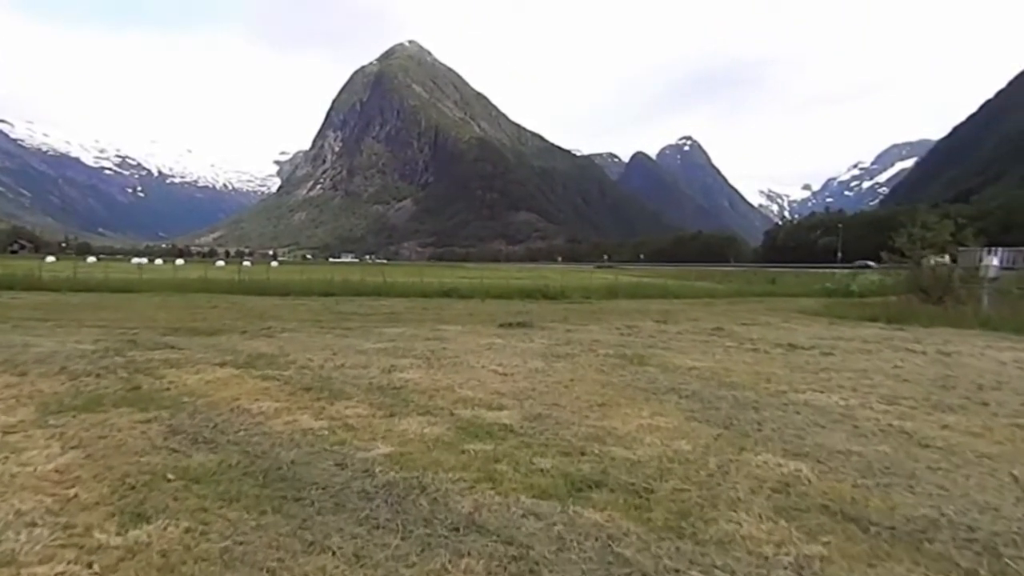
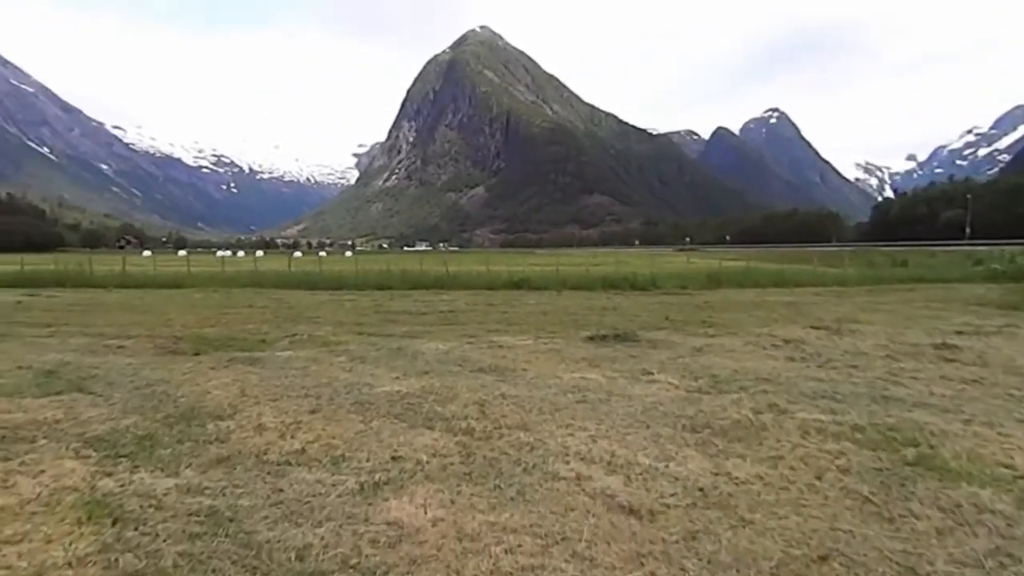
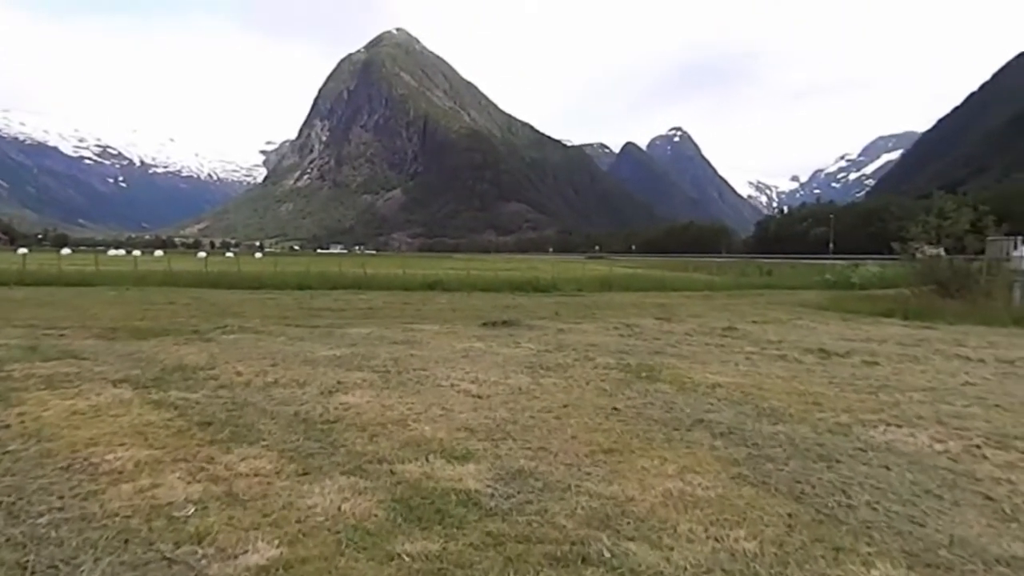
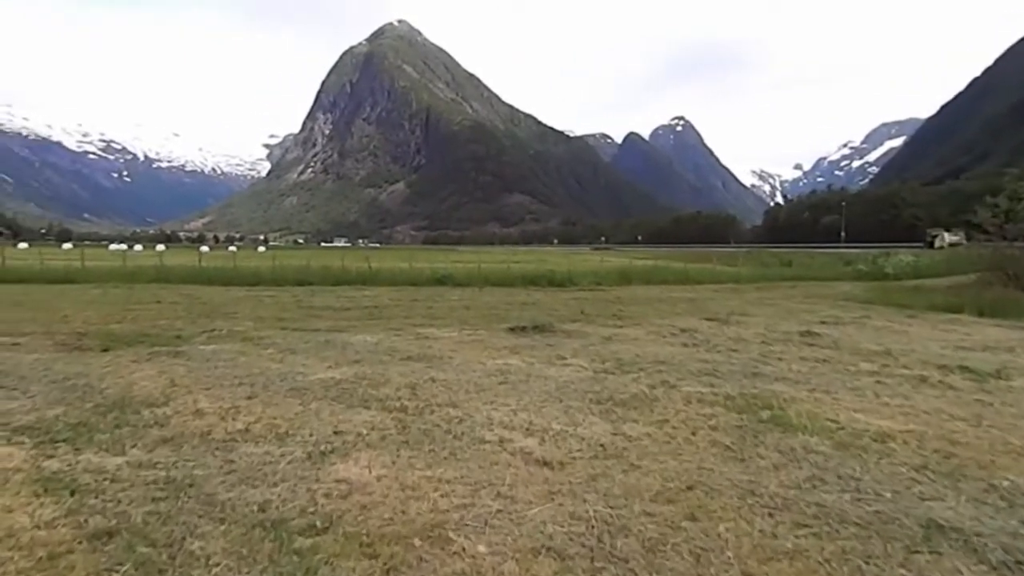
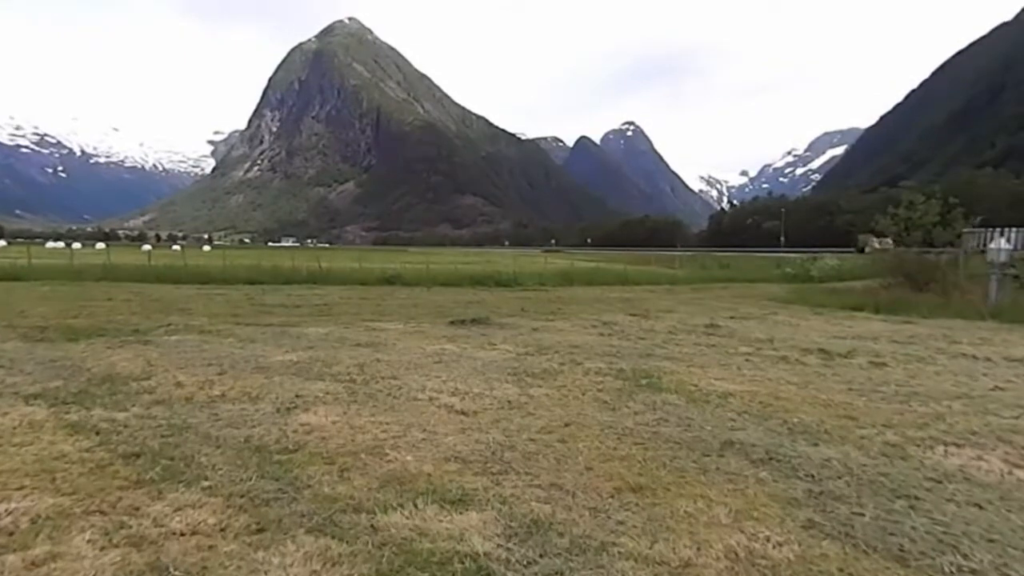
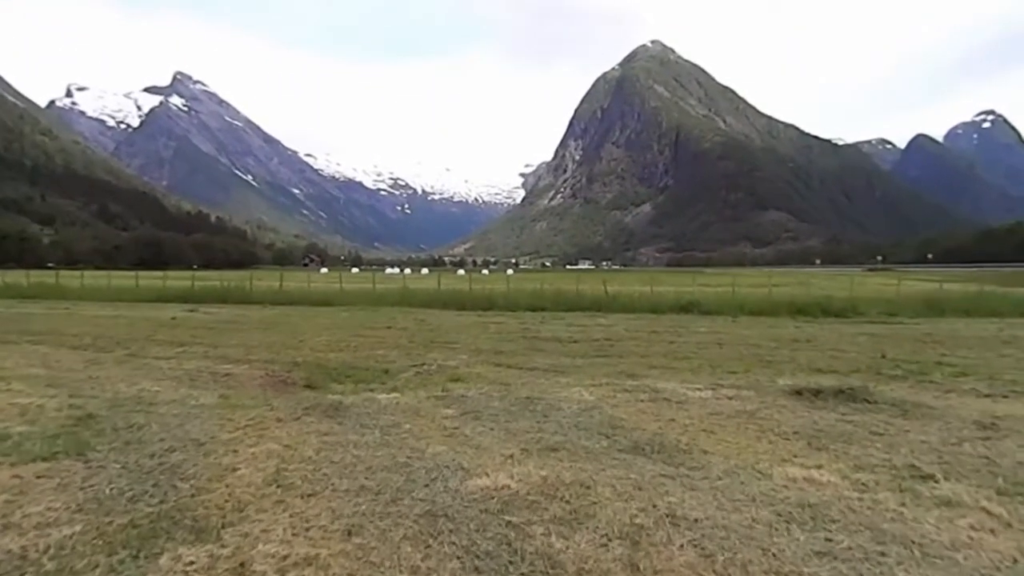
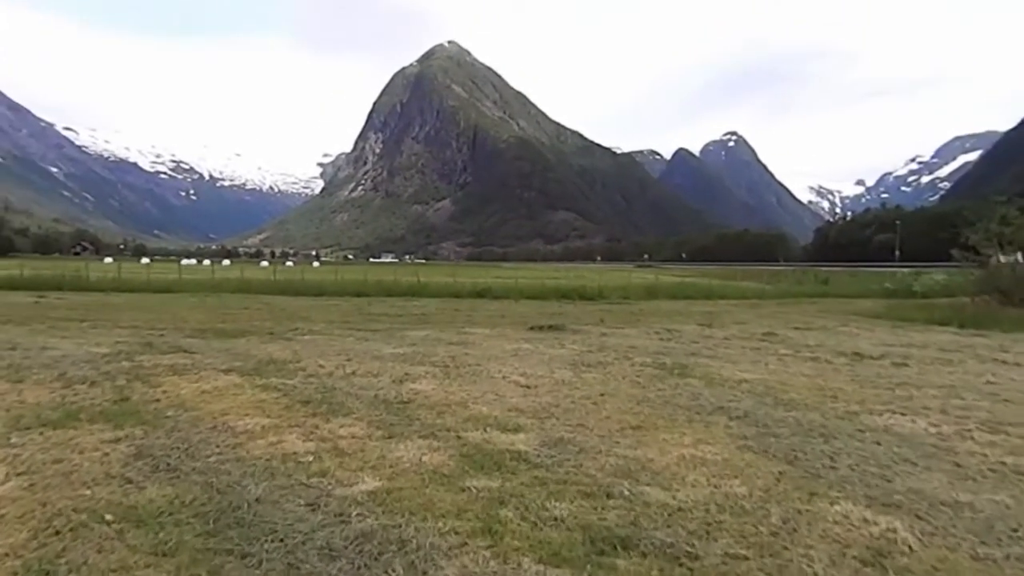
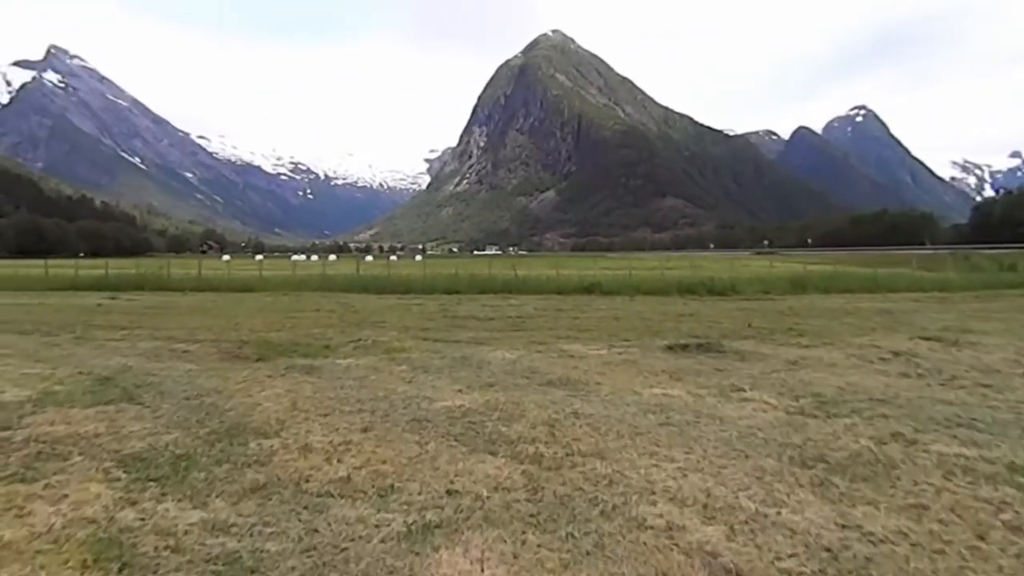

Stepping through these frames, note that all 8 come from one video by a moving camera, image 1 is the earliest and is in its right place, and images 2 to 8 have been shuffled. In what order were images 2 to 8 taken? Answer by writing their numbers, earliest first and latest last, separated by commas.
7, 3, 5, 4, 2, 8, 6
